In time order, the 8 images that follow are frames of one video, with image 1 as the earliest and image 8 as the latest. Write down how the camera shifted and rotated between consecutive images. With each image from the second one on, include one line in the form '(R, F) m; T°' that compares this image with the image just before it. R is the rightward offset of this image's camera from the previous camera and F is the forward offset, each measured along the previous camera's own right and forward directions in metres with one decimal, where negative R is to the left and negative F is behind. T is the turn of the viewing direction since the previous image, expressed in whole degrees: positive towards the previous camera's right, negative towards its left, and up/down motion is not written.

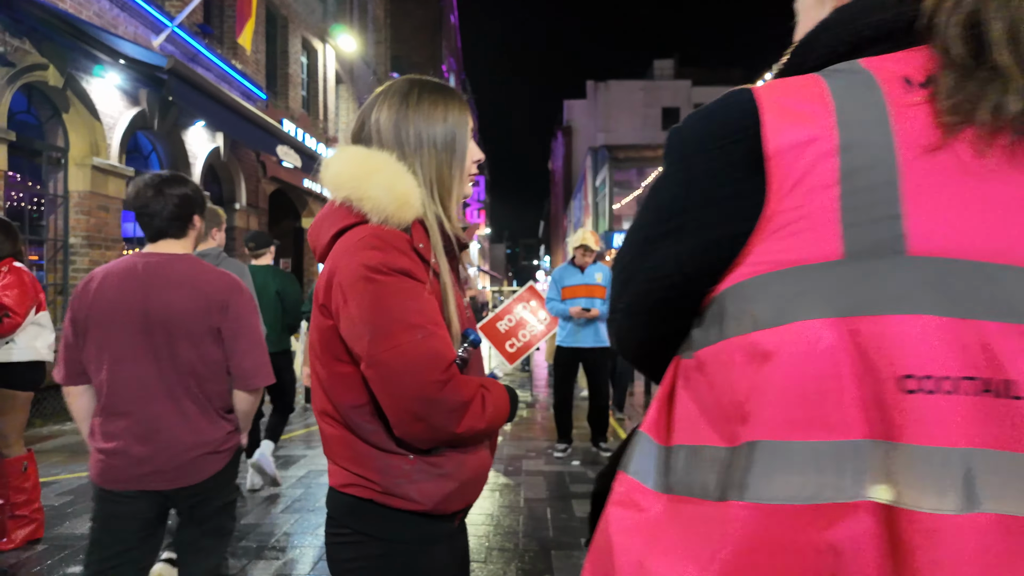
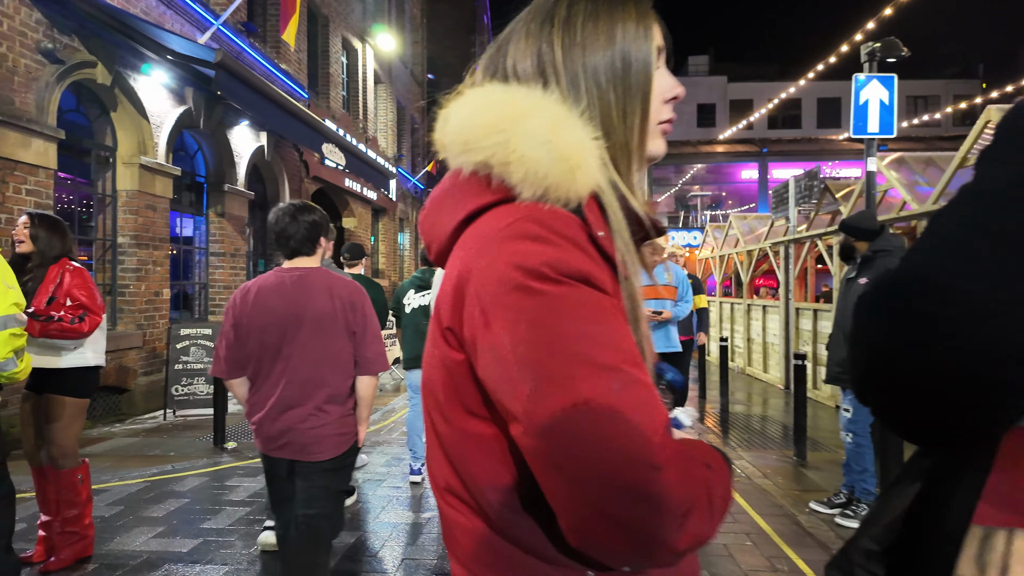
(-0.3, +0.3) m; -3°
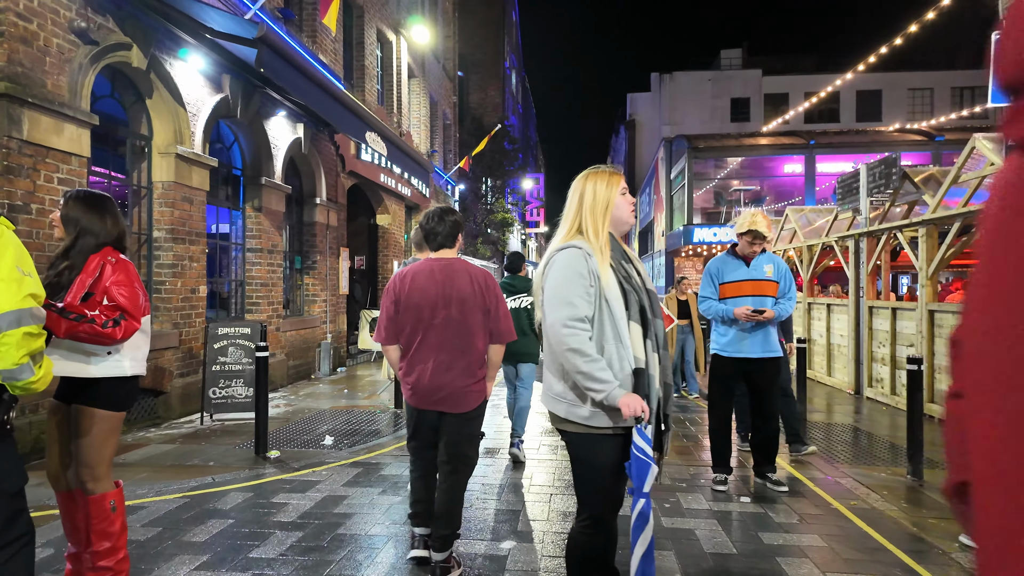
(-0.4, +0.5) m; -2°
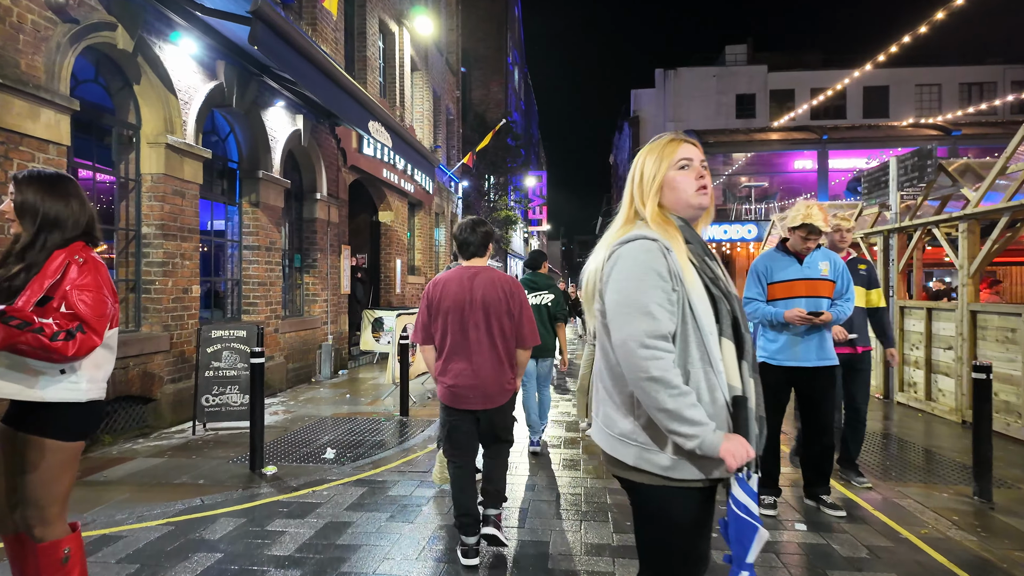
(-0.1, +0.5) m; 0°
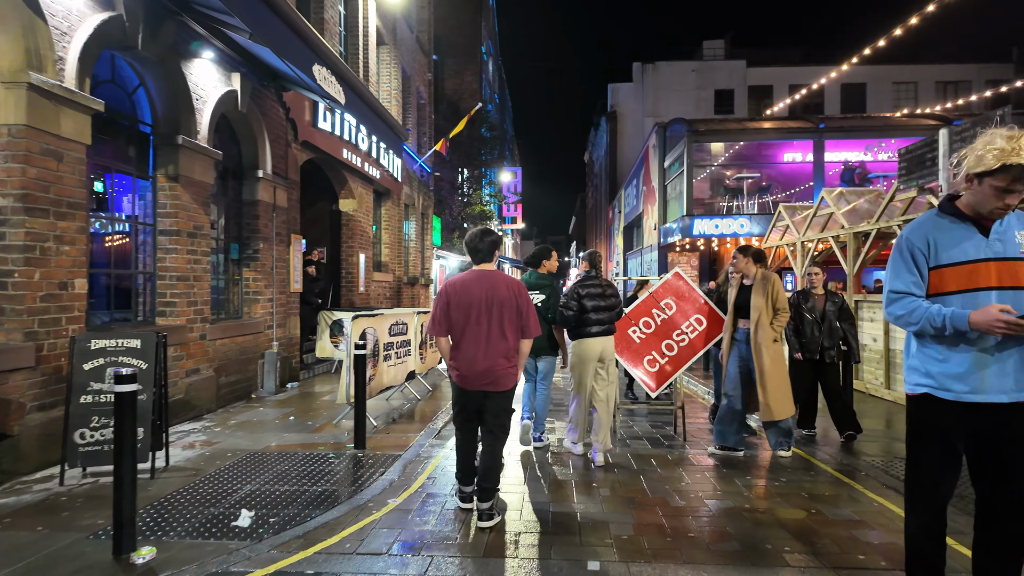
(-0.2, +1.5) m; +3°
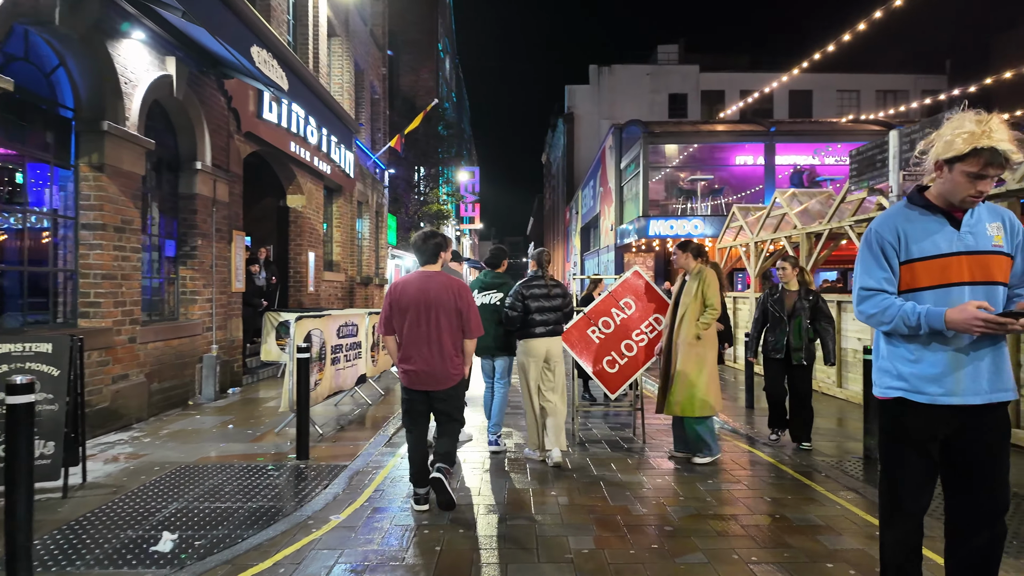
(0.0, +0.2) m; +4°
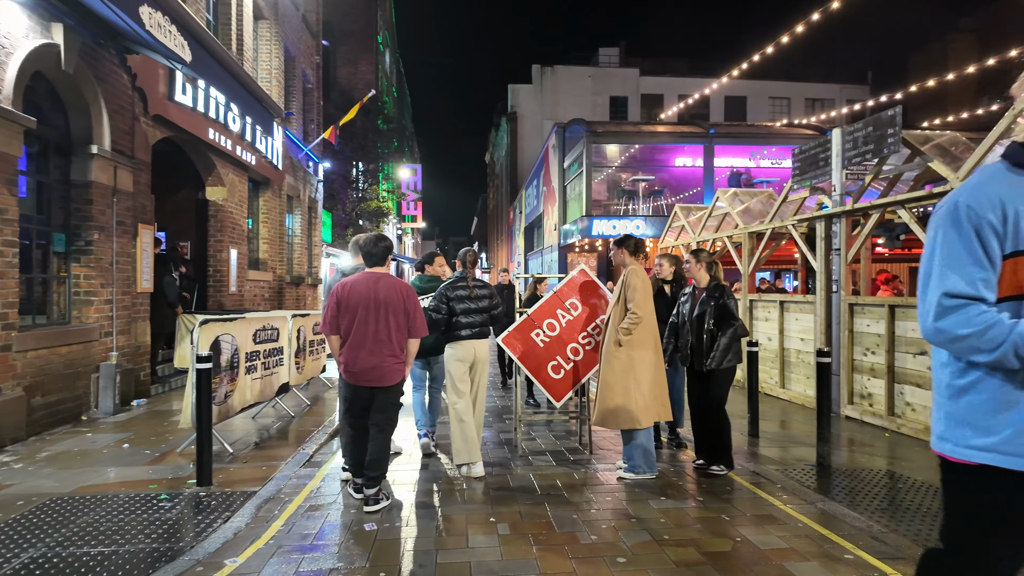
(+0.1, +0.5) m; +5°
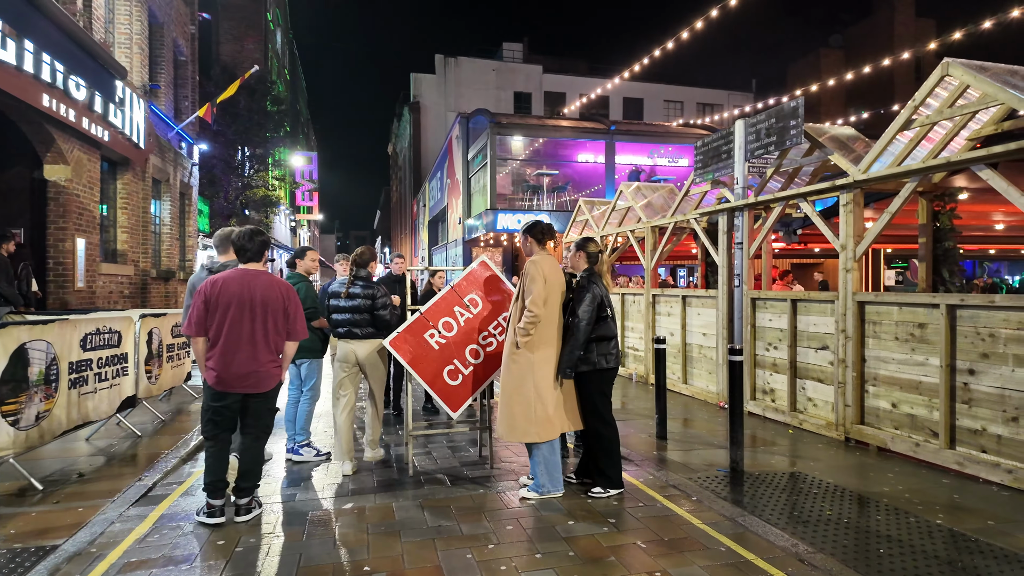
(+0.1, +0.6) m; +9°
